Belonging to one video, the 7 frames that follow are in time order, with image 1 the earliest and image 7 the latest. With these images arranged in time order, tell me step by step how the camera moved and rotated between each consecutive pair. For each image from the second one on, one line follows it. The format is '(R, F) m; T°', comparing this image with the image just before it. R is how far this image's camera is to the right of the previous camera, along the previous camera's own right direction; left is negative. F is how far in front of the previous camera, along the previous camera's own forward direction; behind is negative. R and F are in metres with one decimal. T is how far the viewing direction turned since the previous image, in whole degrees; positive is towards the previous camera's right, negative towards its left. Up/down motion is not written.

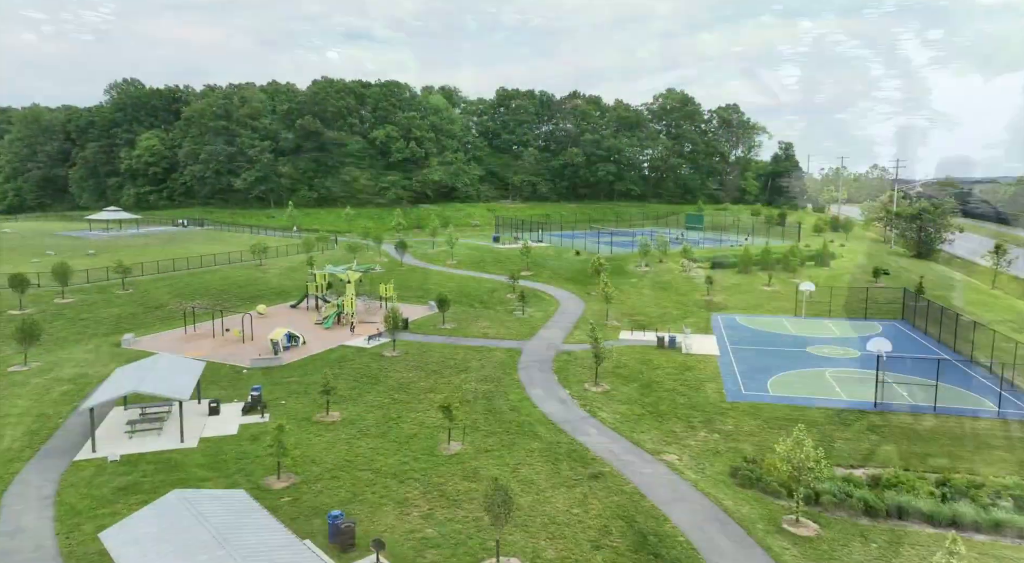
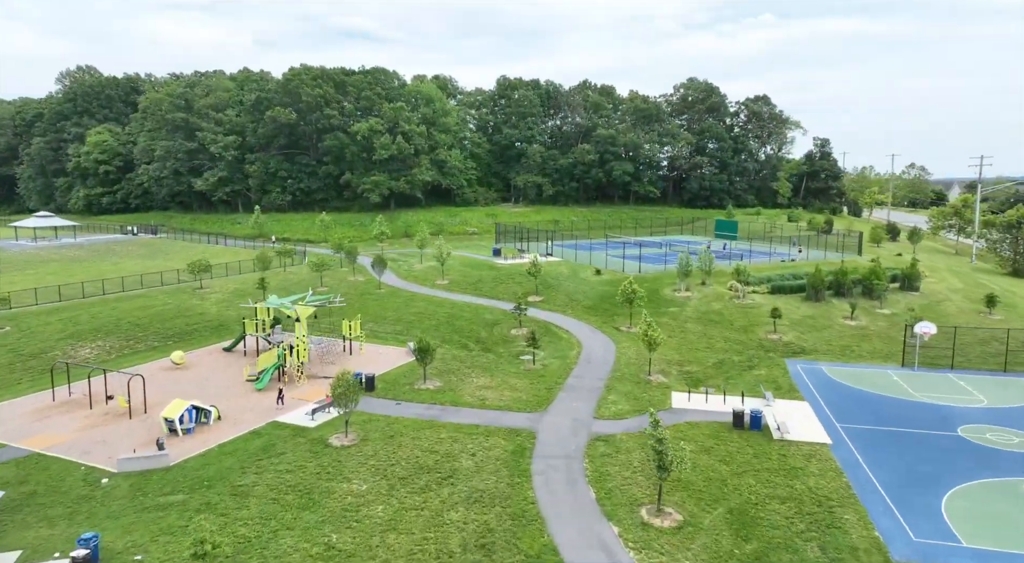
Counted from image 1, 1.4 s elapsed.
(-0.4, +11.9) m; 0°
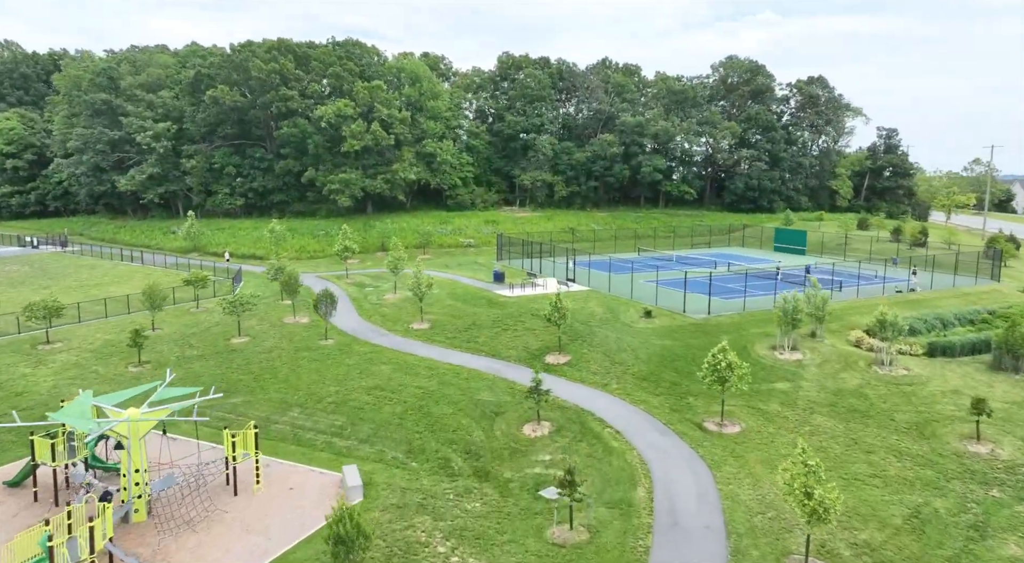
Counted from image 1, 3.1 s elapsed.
(-0.5, +16.2) m; 0°
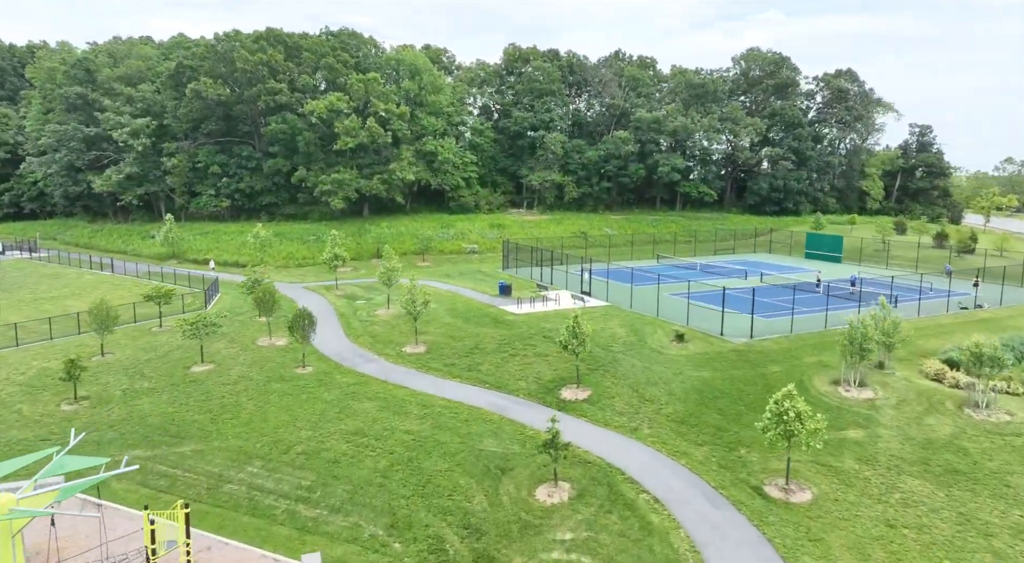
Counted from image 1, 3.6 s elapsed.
(-0.2, +5.0) m; 0°
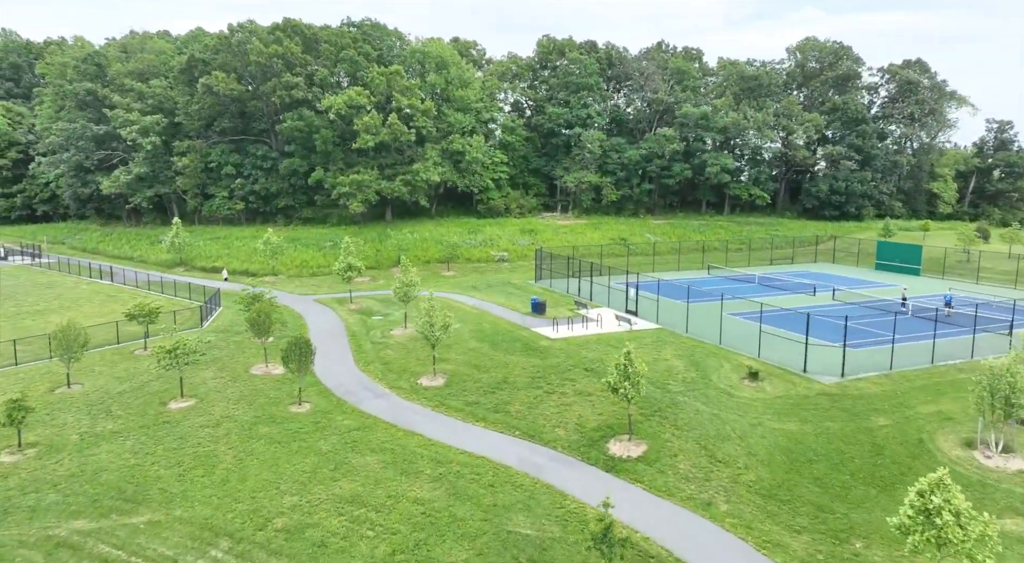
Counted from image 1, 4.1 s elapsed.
(-0.2, +5.0) m; -3°
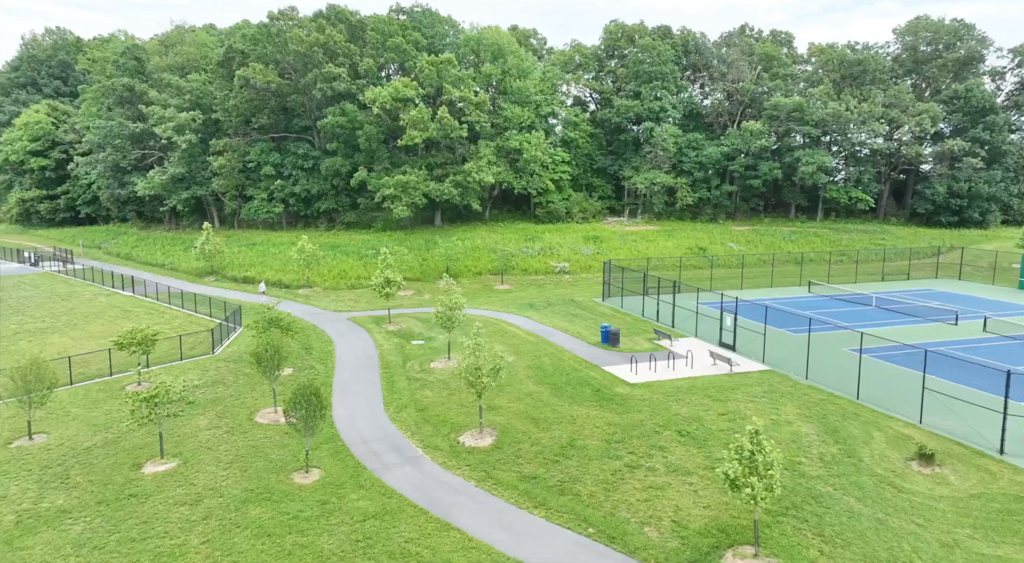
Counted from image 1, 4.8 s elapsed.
(-0.5, +6.1) m; -5°
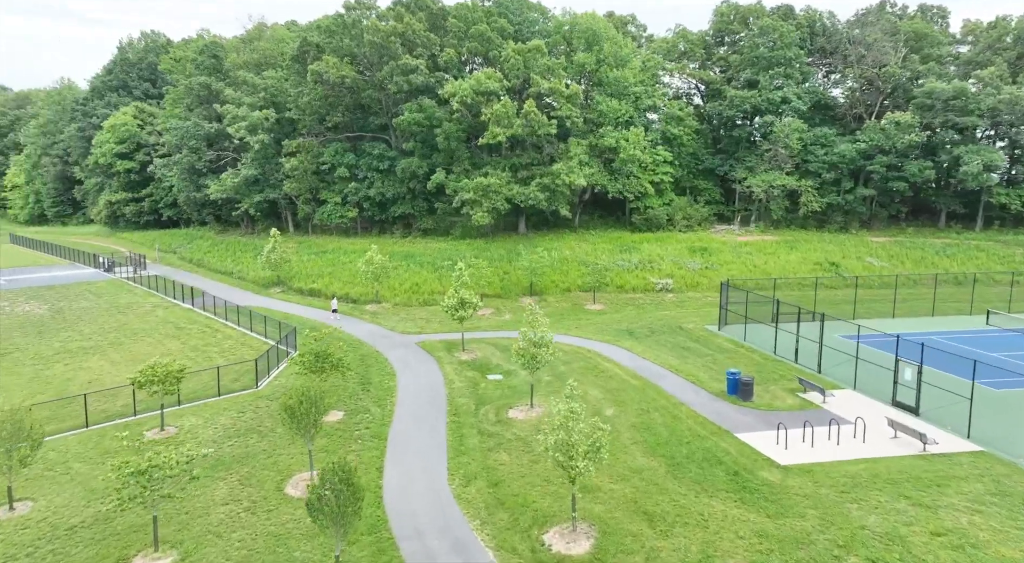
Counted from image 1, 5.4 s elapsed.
(-0.6, +5.7) m; -7°
